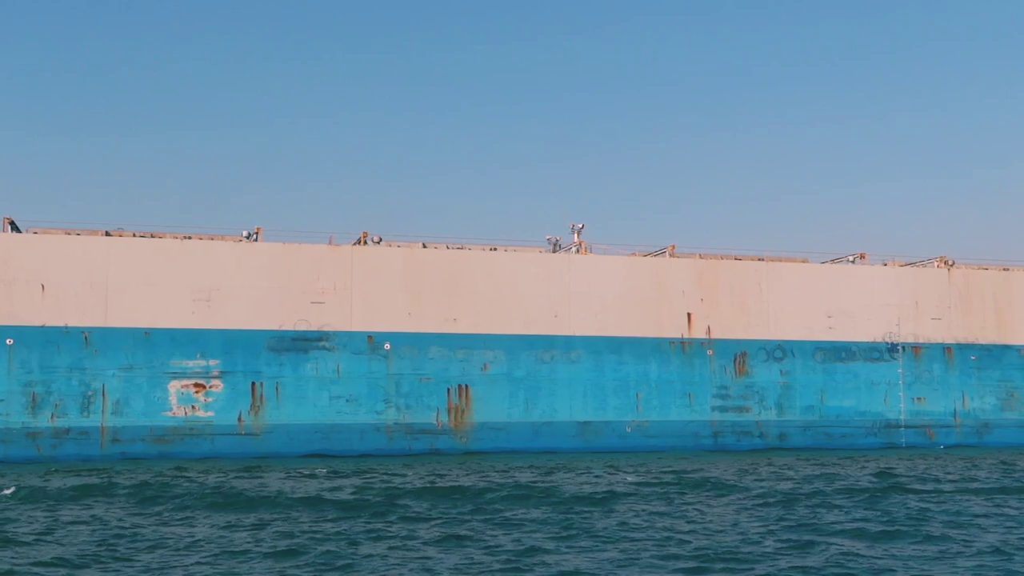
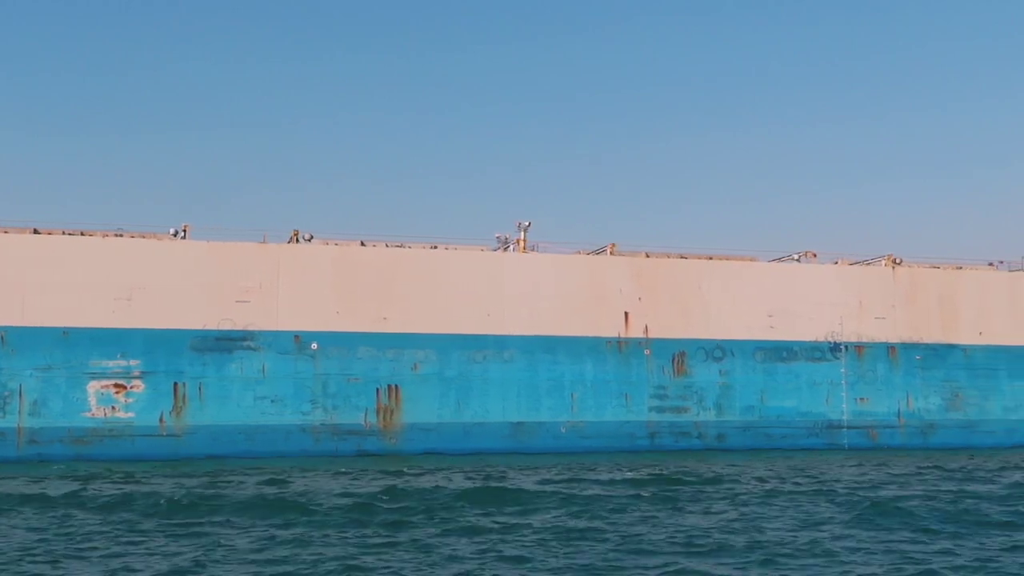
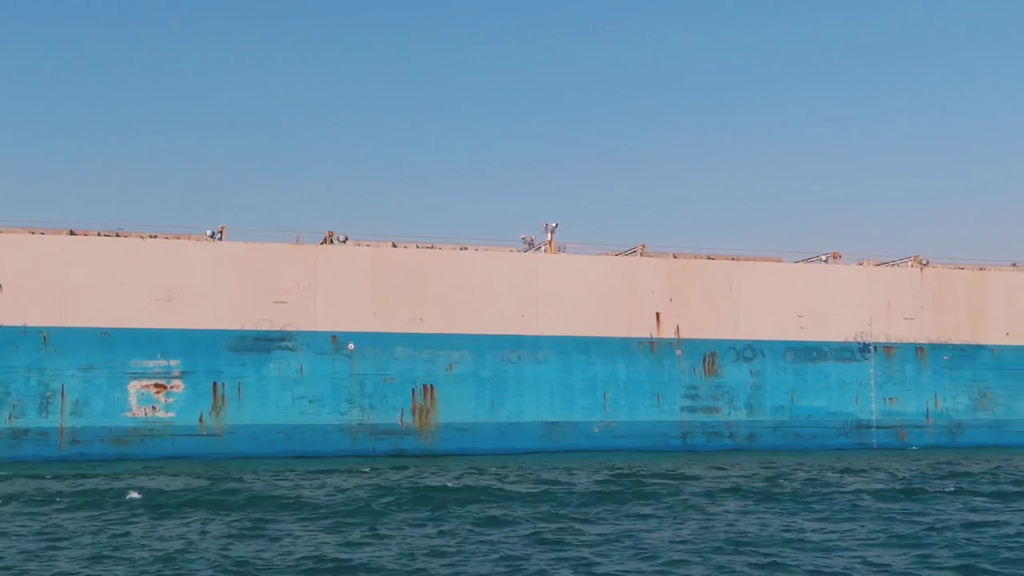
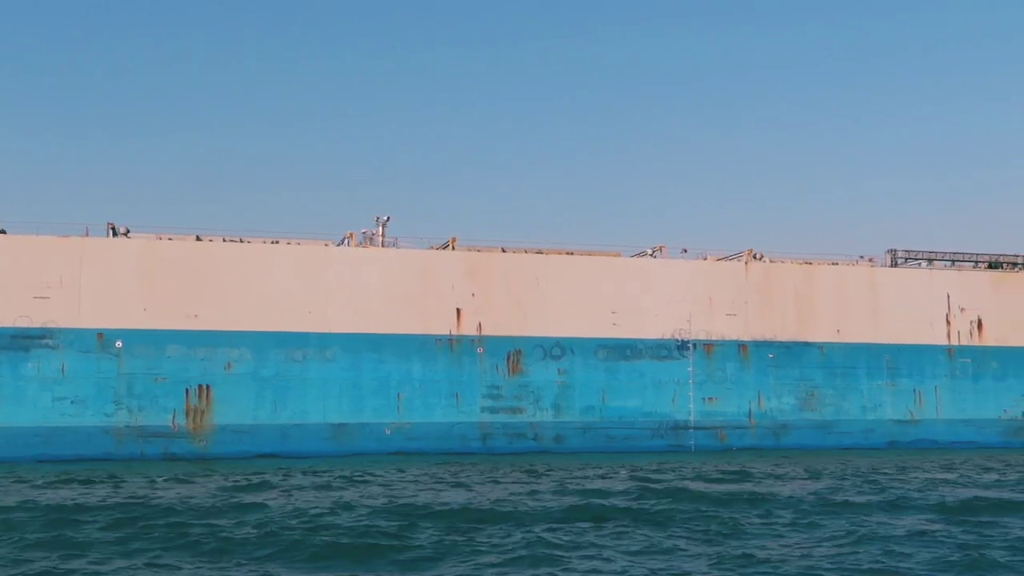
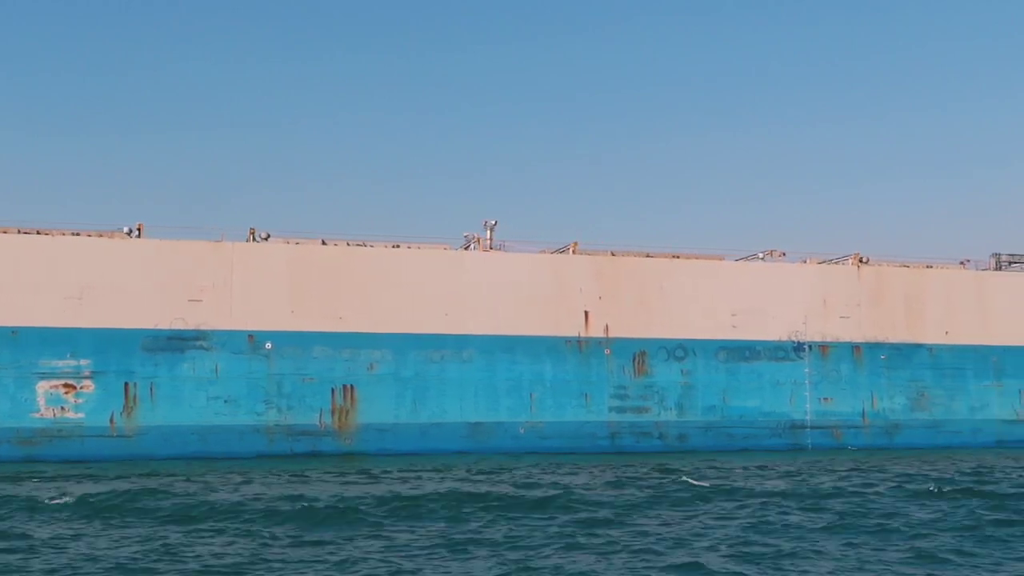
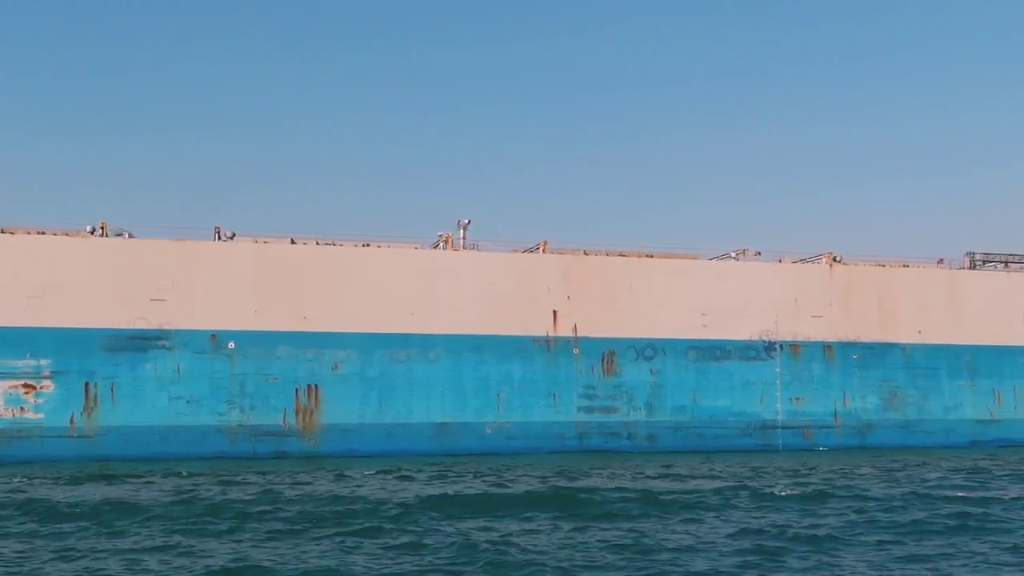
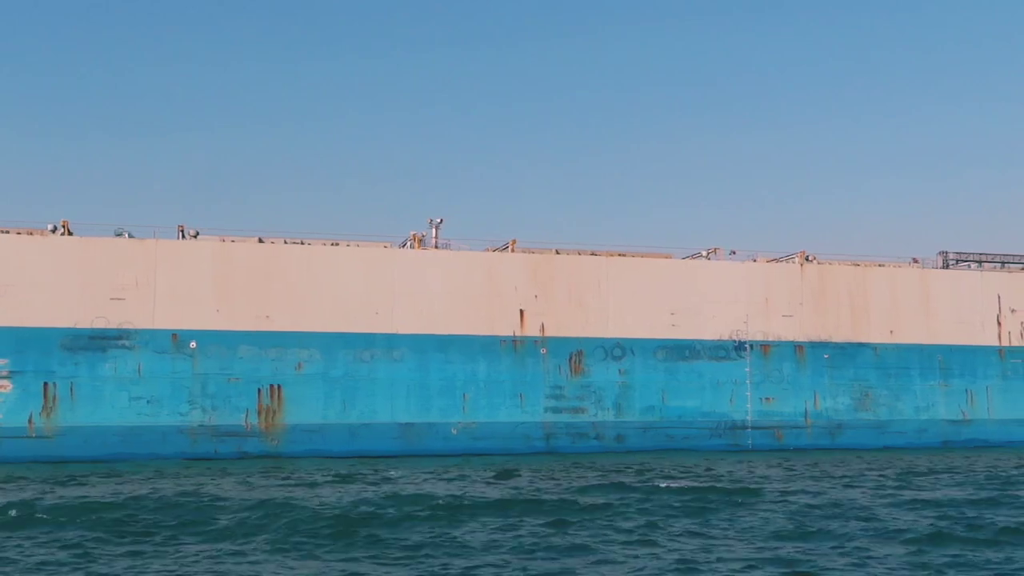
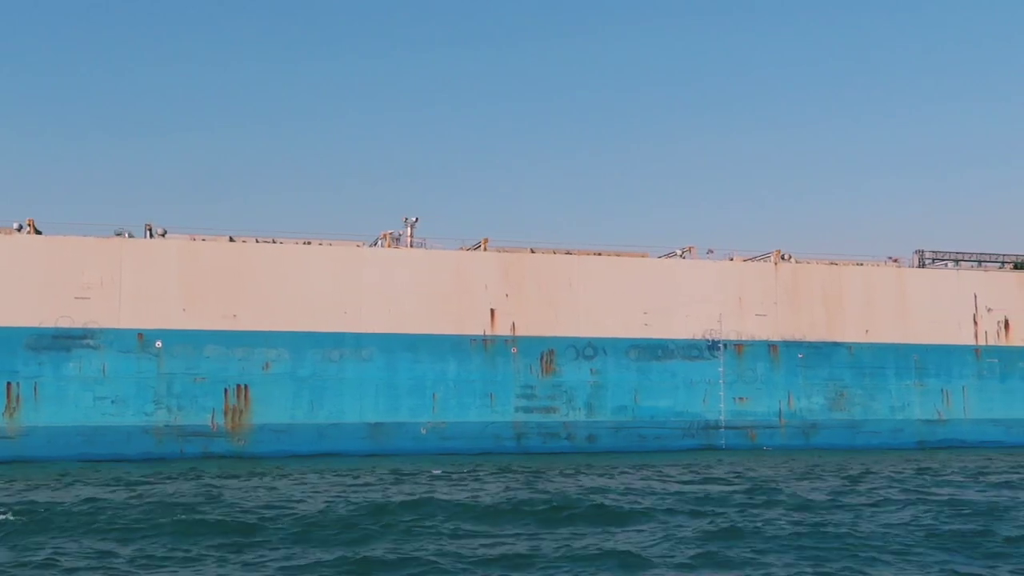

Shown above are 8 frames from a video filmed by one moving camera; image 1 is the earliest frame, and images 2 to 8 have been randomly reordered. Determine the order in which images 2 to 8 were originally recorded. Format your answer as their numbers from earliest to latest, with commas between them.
3, 2, 5, 6, 7, 8, 4
